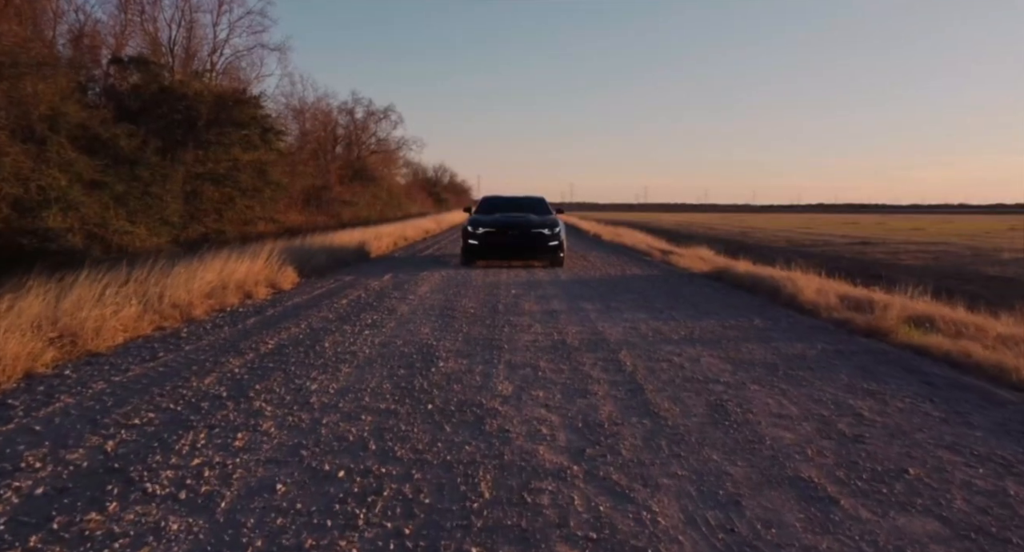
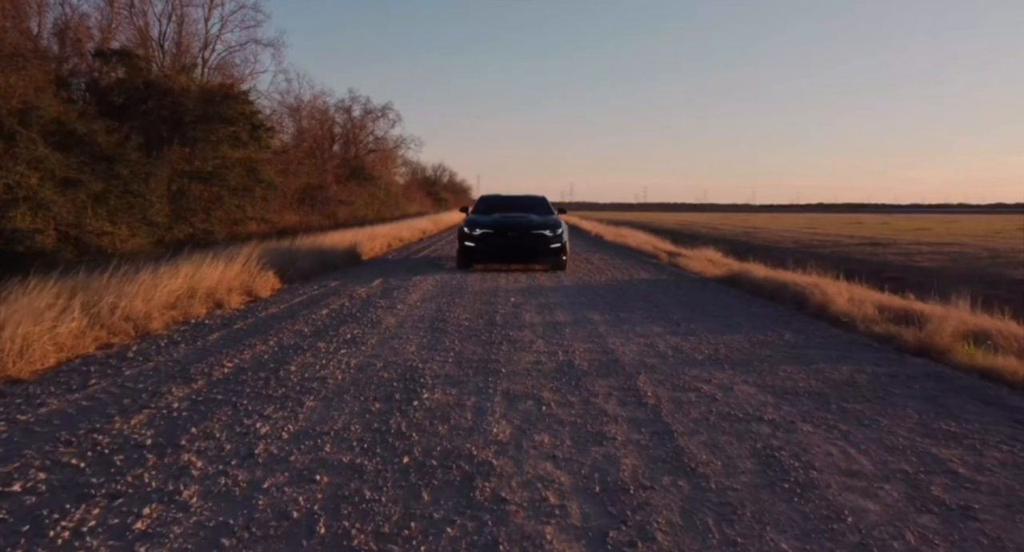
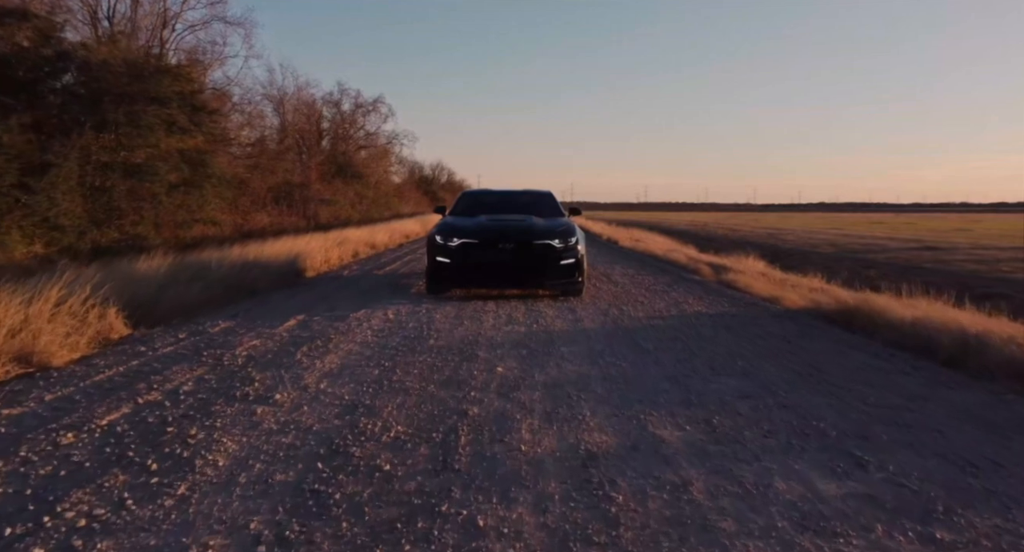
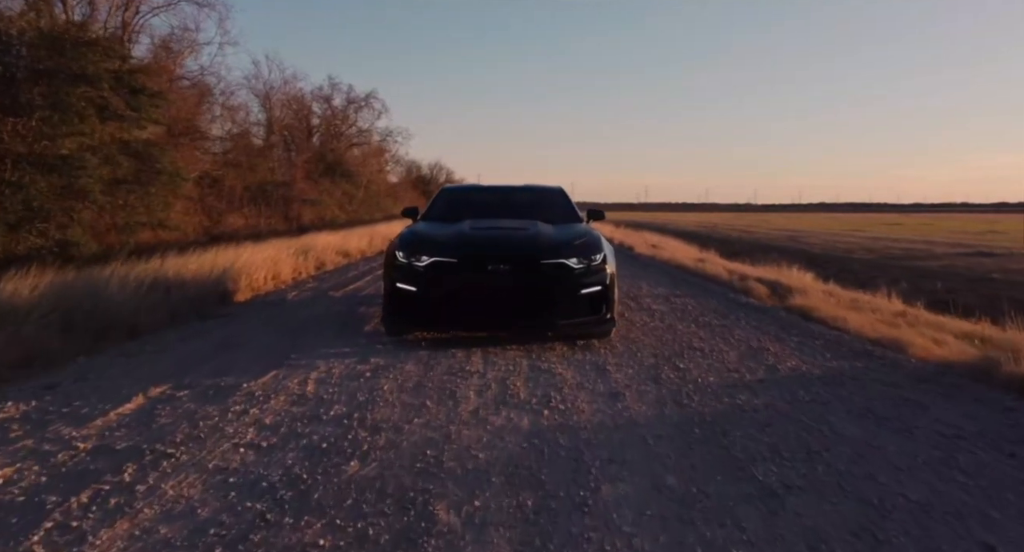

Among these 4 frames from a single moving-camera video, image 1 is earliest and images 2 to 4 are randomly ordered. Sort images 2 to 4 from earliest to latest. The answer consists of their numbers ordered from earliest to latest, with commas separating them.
2, 3, 4
